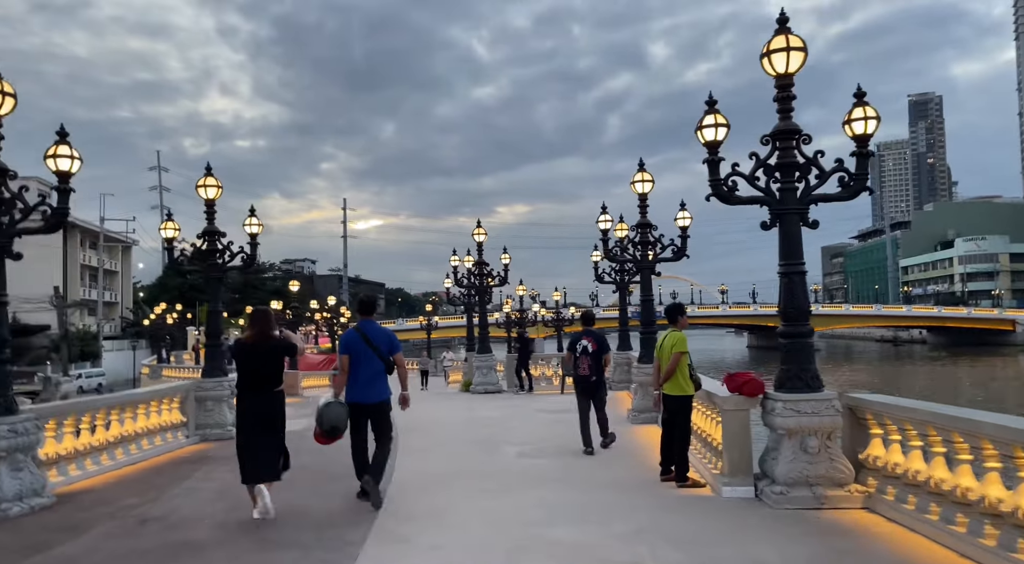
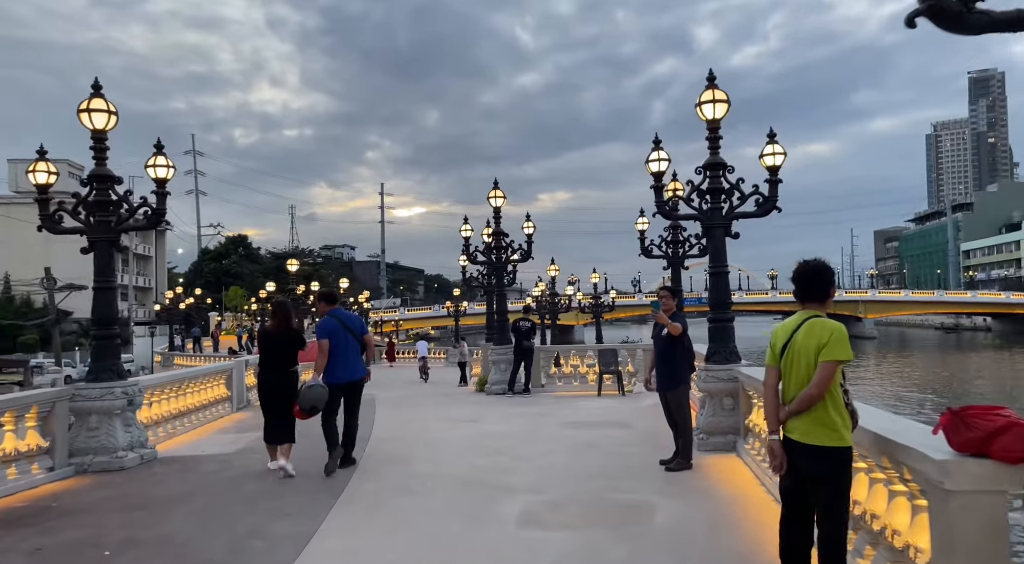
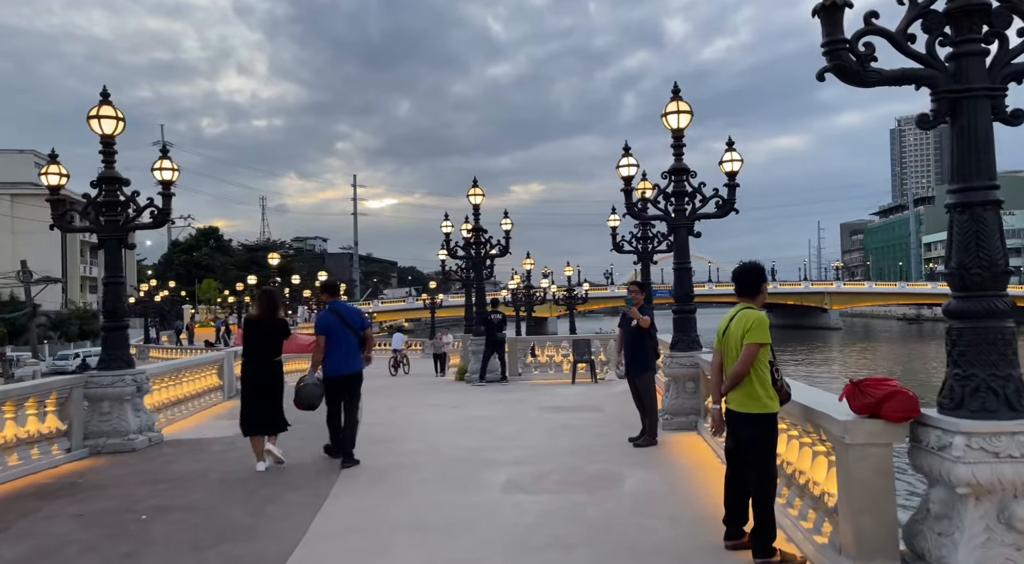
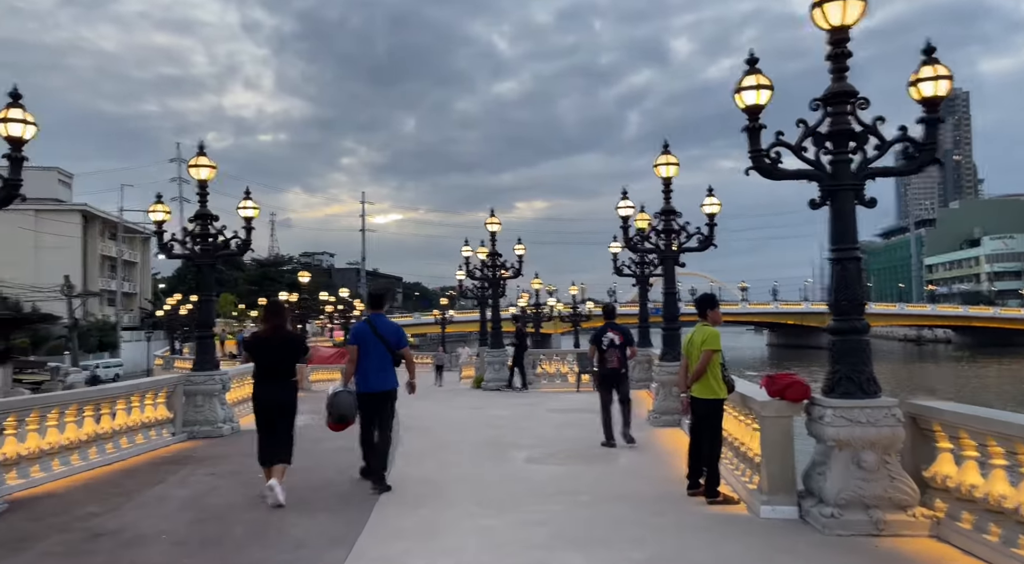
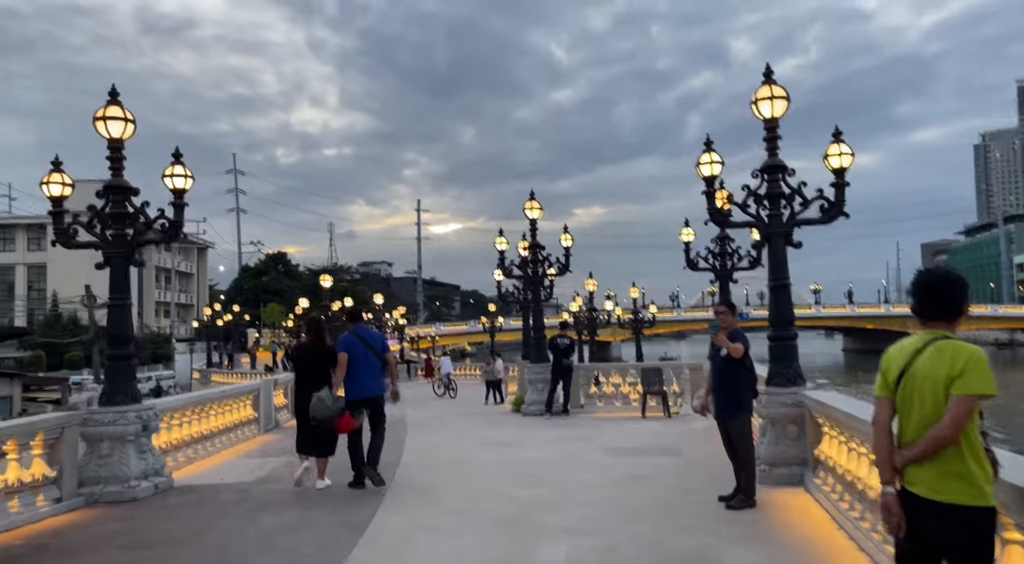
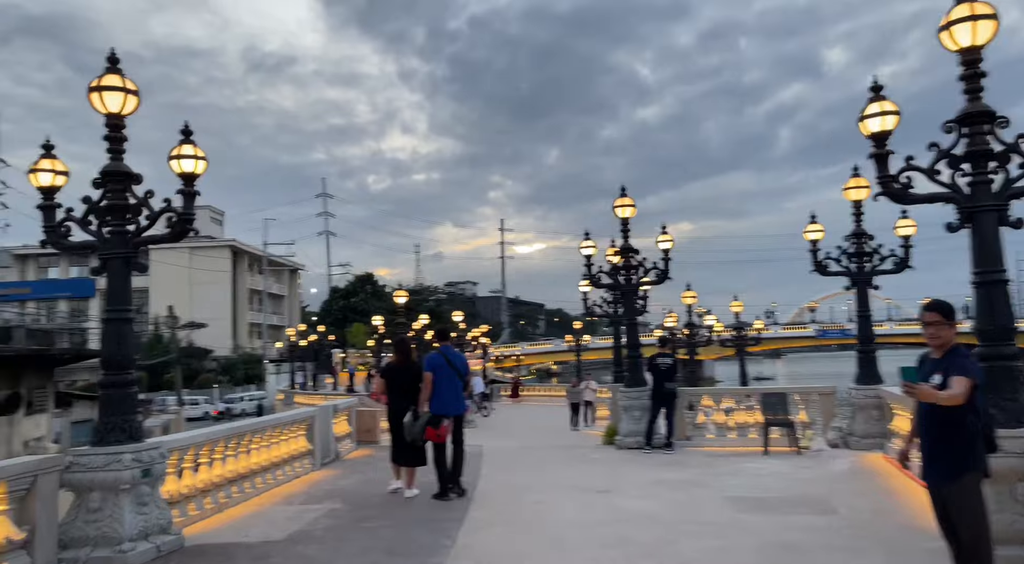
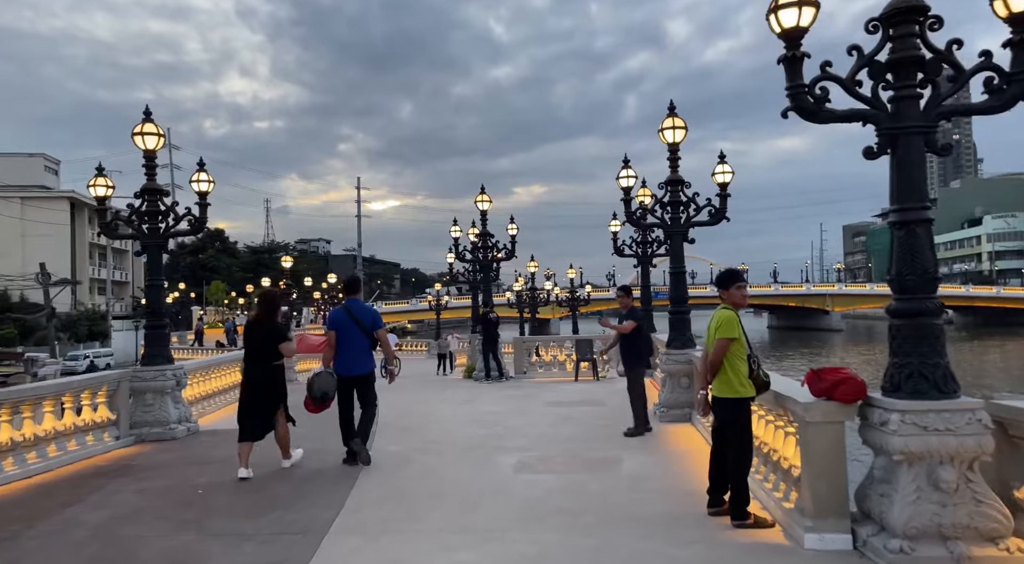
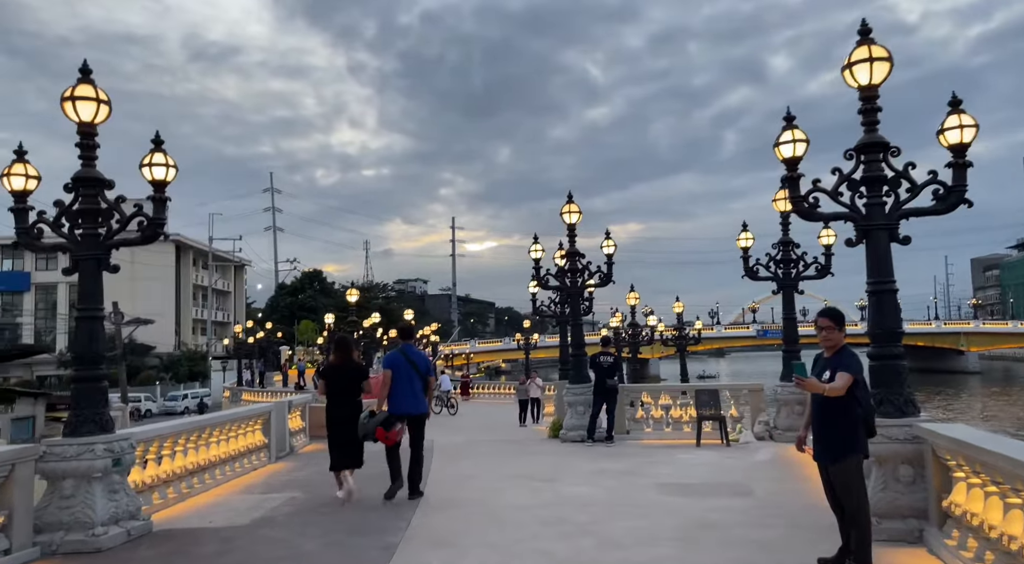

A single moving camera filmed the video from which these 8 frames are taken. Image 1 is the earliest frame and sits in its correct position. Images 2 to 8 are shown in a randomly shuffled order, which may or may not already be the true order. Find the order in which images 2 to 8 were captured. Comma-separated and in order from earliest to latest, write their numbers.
4, 7, 3, 2, 5, 8, 6
